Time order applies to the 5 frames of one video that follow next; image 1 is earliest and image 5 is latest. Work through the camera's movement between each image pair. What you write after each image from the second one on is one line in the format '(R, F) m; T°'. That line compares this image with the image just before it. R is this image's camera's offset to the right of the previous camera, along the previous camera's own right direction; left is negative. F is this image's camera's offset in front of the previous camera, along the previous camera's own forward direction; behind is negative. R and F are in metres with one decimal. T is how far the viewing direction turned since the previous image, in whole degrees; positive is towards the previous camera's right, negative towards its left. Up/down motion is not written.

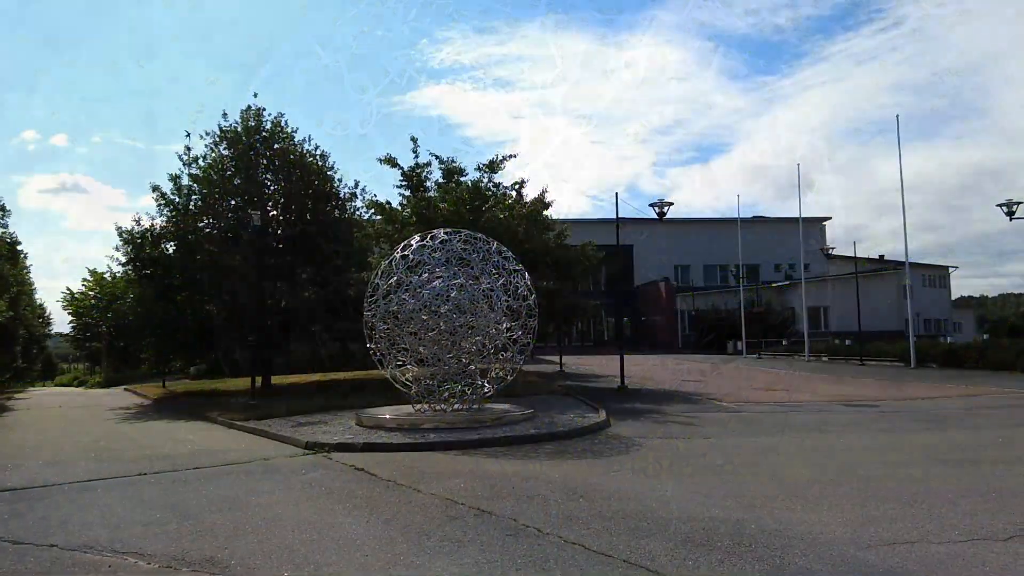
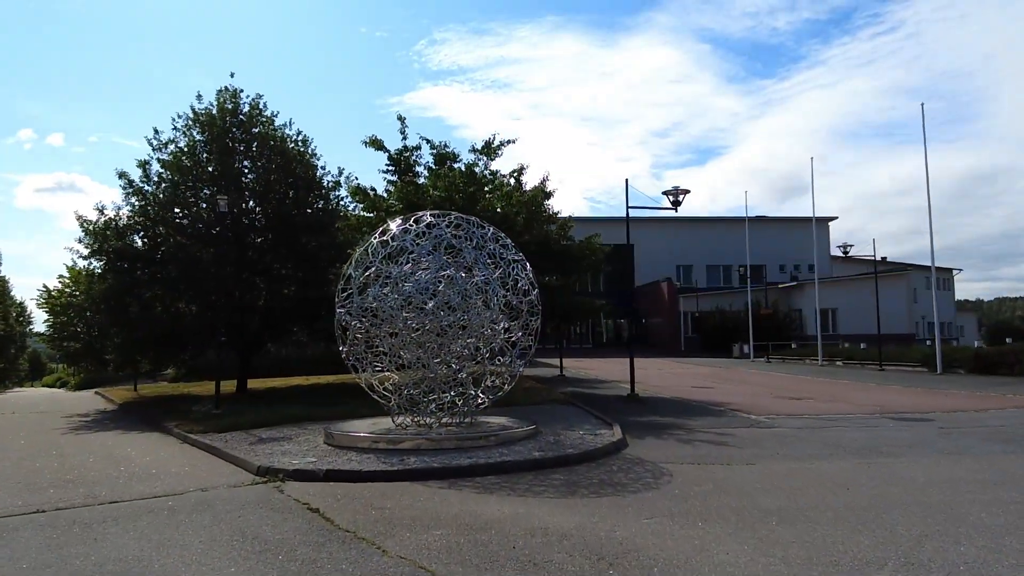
(0.0, +2.3) m; 0°
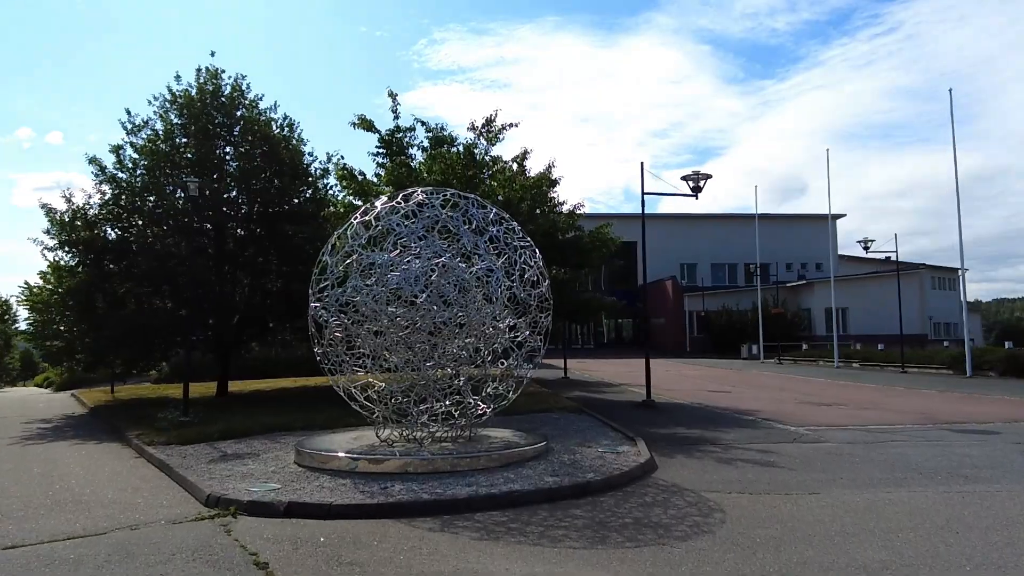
(-0.1, +2.0) m; 0°
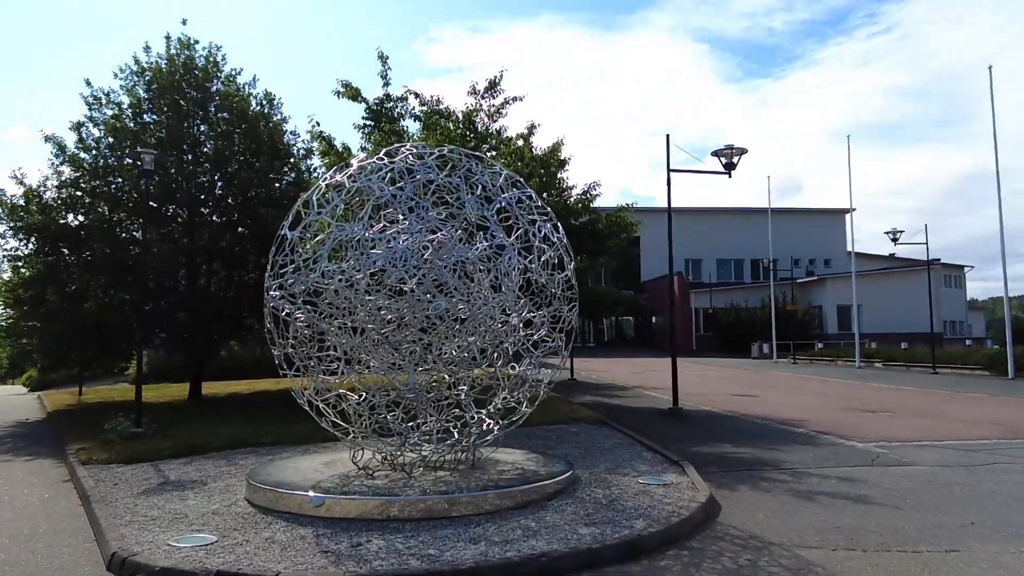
(-0.2, +2.4) m; 0°
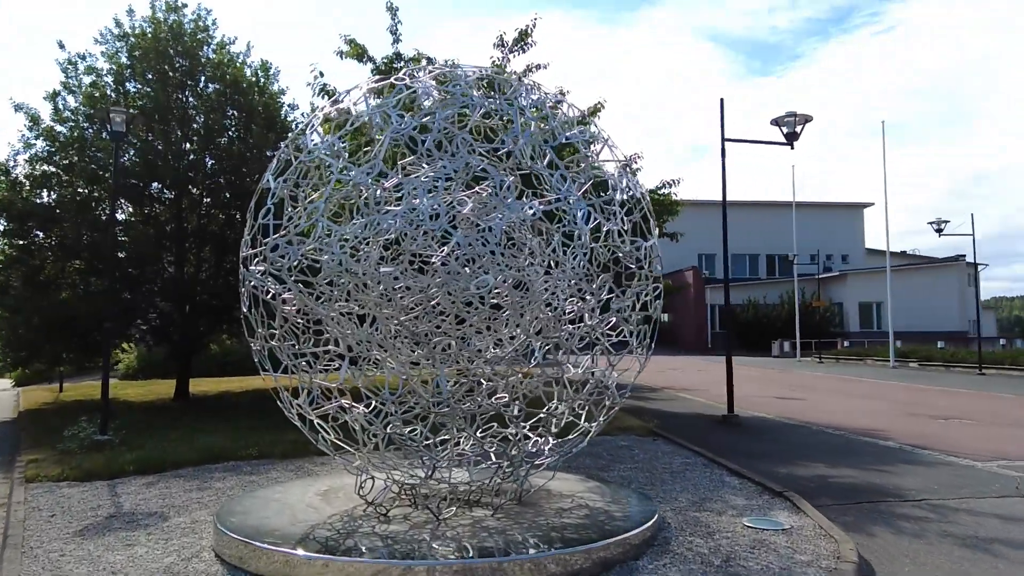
(-0.5, +2.2) m; 0°
